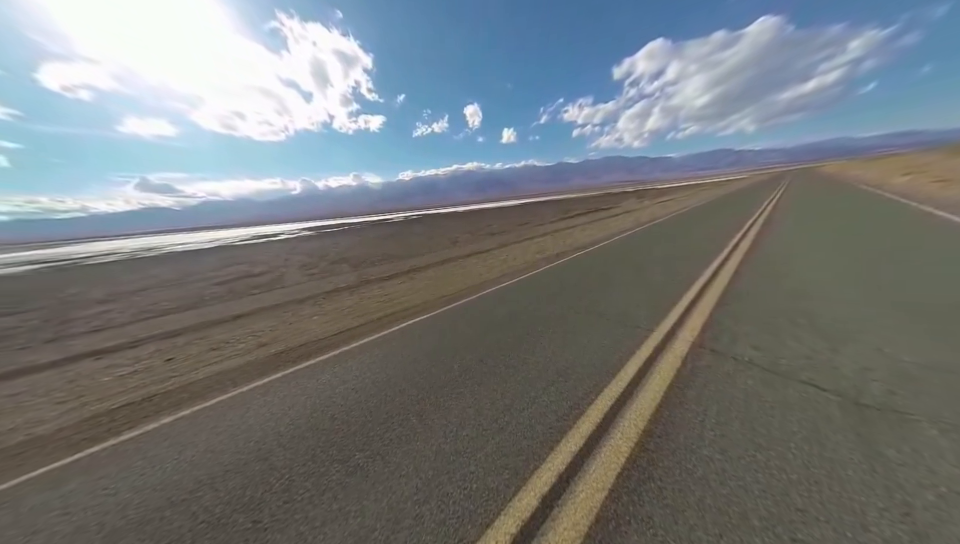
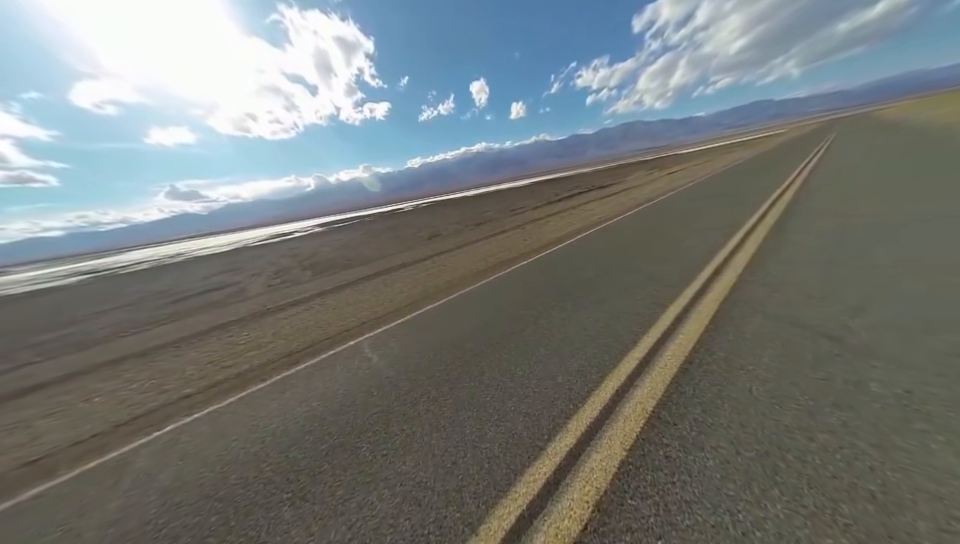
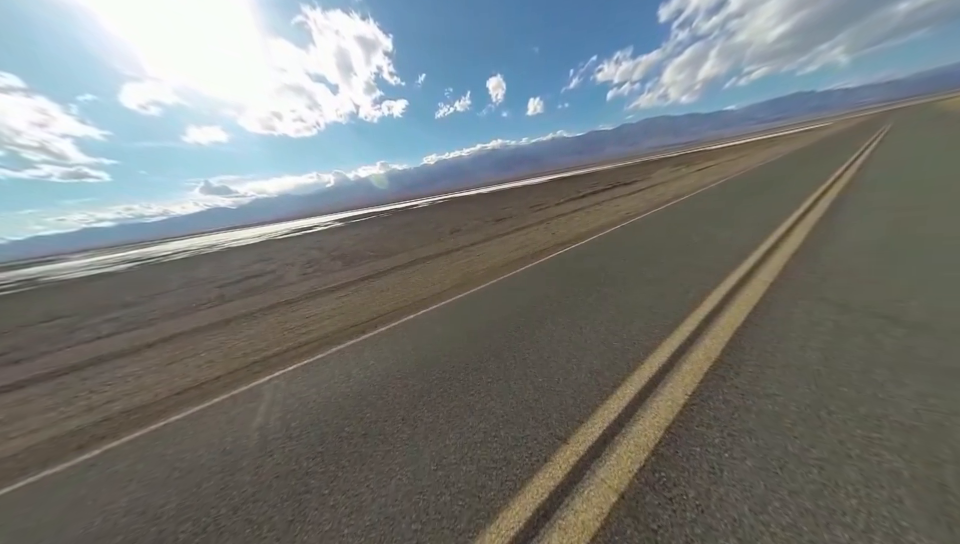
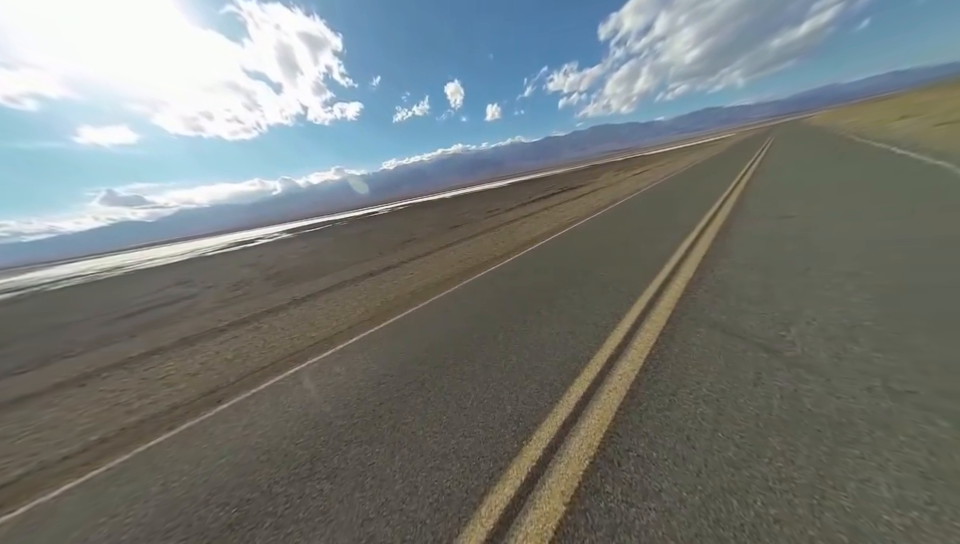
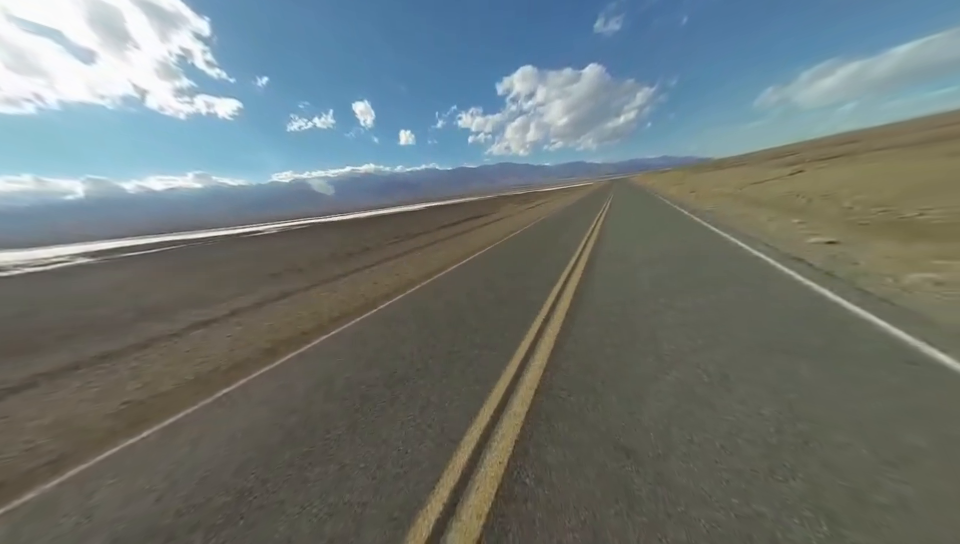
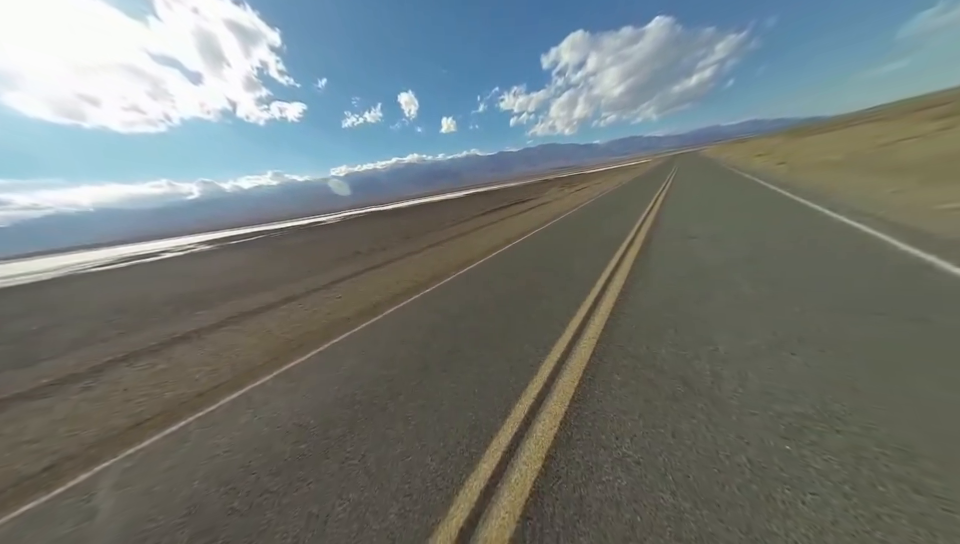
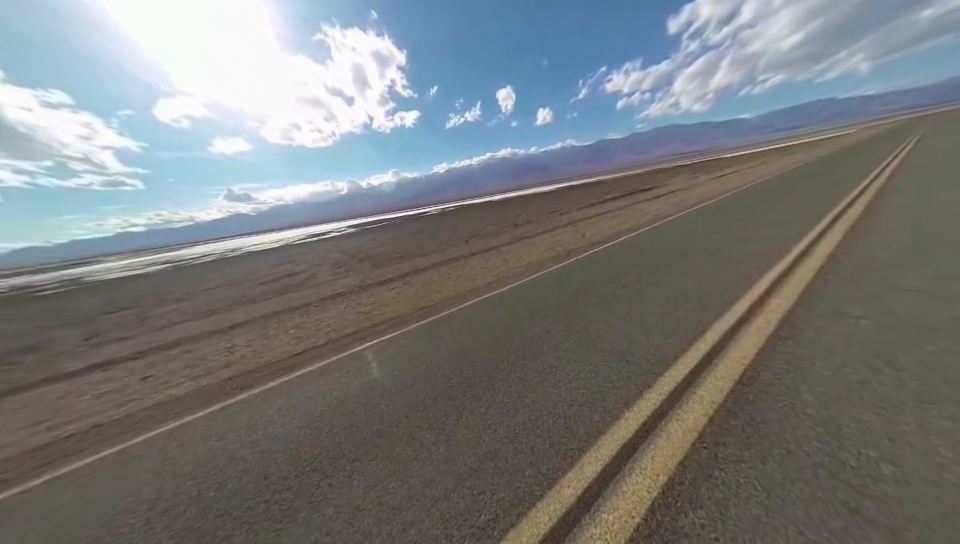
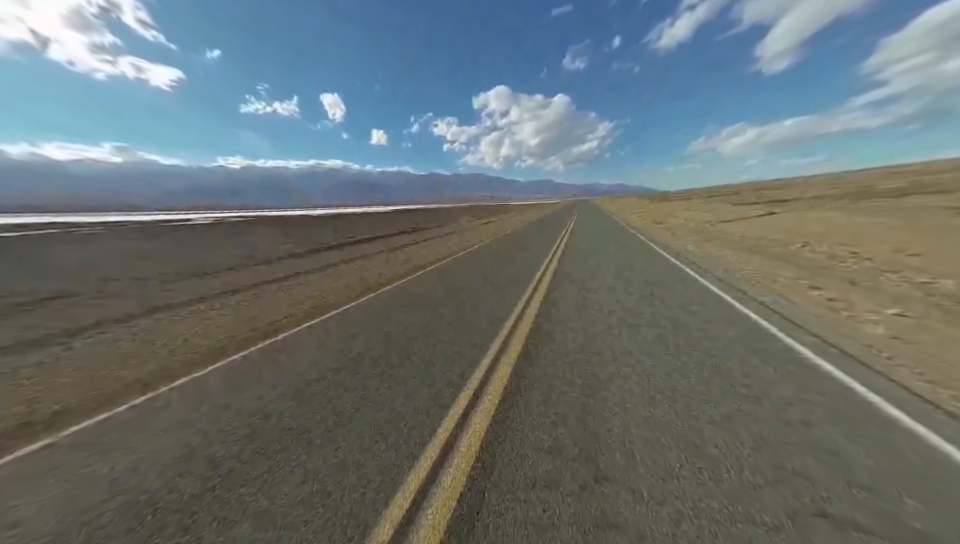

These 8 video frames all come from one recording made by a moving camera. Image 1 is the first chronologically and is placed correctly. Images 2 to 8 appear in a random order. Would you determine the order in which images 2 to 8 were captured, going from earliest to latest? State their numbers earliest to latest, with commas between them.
7, 3, 2, 4, 6, 5, 8
